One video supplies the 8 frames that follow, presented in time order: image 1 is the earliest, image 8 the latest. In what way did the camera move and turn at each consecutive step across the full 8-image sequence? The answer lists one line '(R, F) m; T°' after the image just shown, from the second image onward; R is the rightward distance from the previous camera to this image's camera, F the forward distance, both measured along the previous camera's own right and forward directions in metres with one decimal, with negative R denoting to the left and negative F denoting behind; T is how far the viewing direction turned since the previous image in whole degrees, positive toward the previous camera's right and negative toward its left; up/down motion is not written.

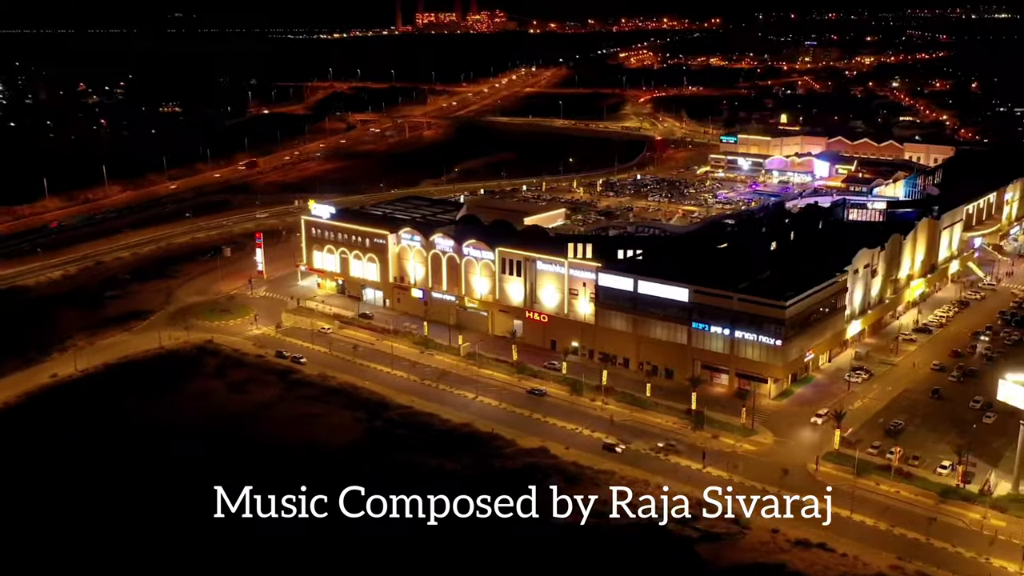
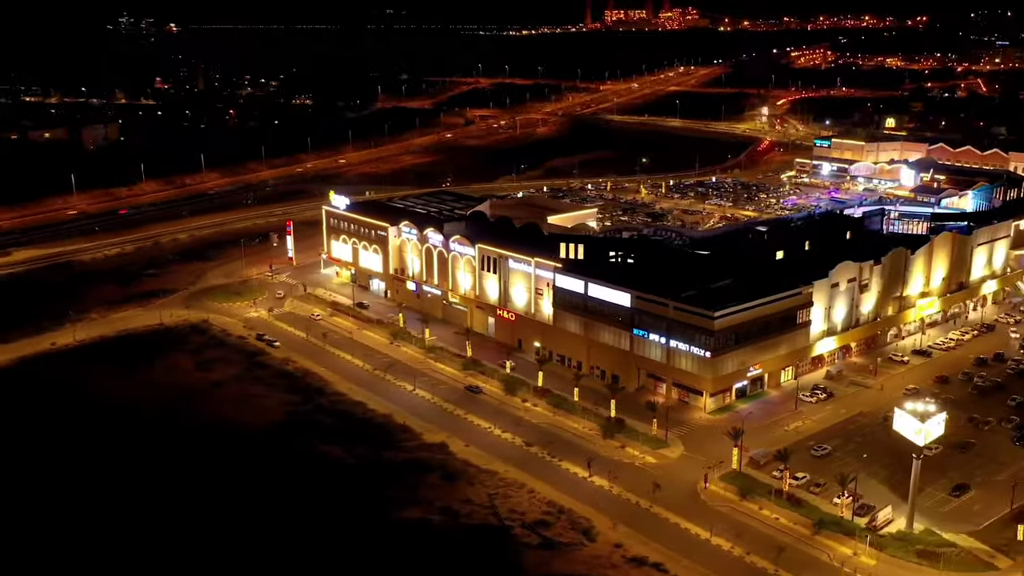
(+10.5, +0.9) m; -11°
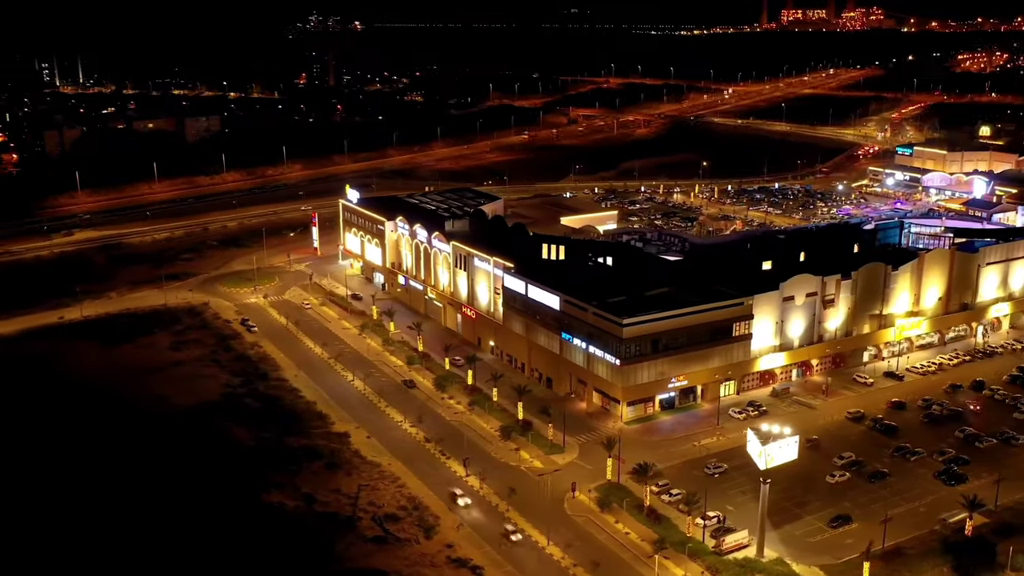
(+10.0, +0.7) m; -10°
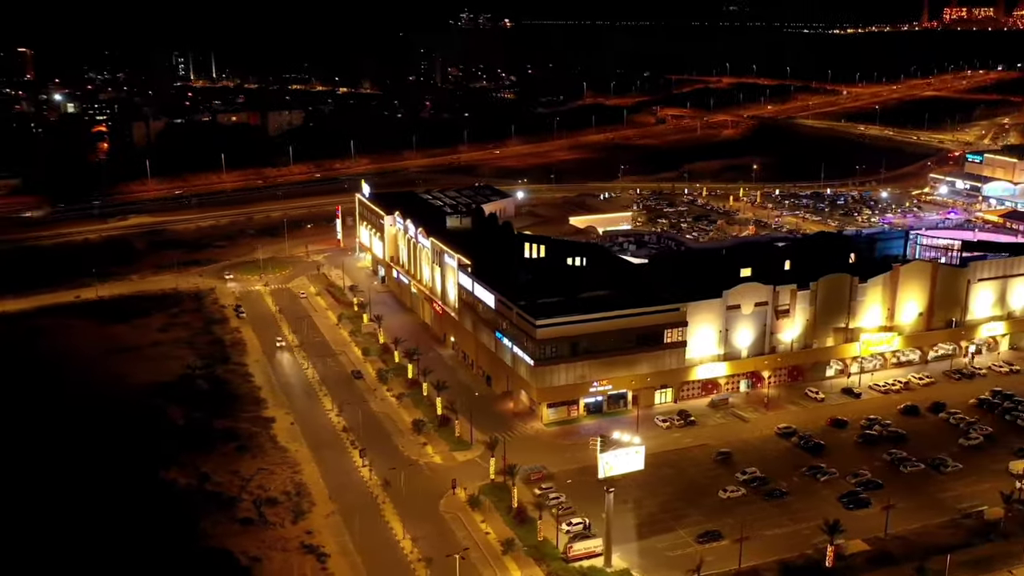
(+8.7, +0.4) m; -8°
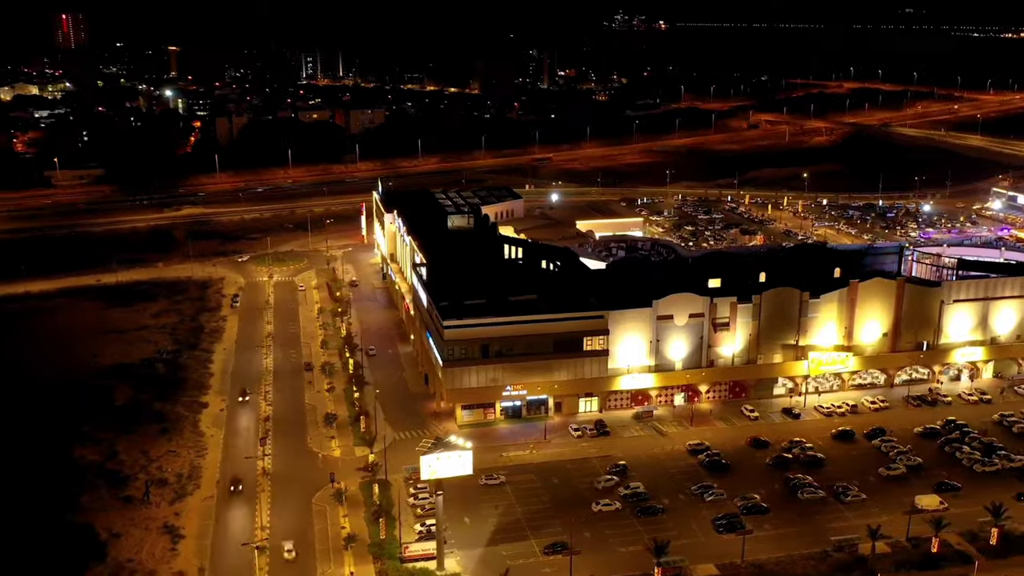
(+9.0, +0.7) m; -9°
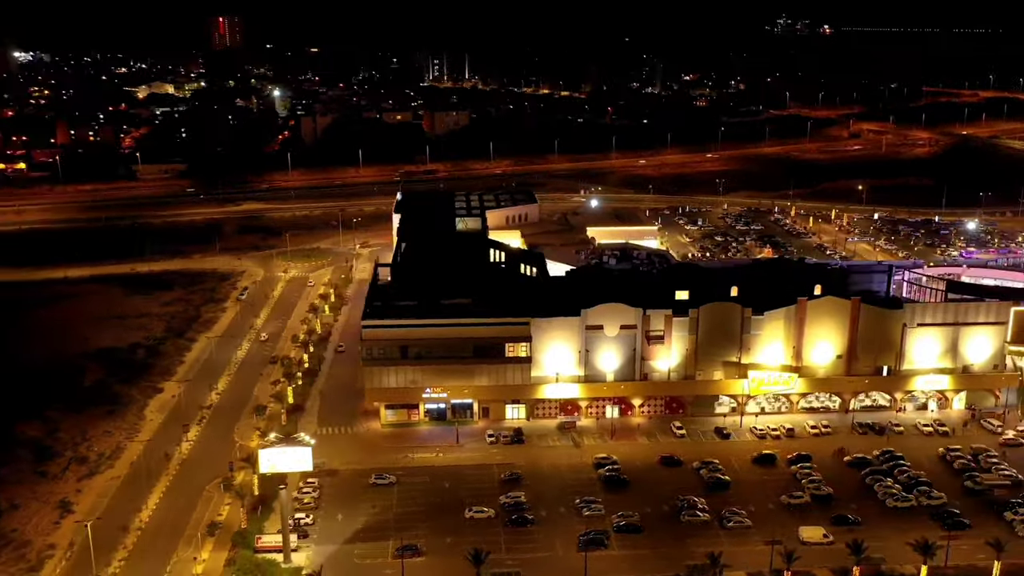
(+8.9, +0.7) m; -9°
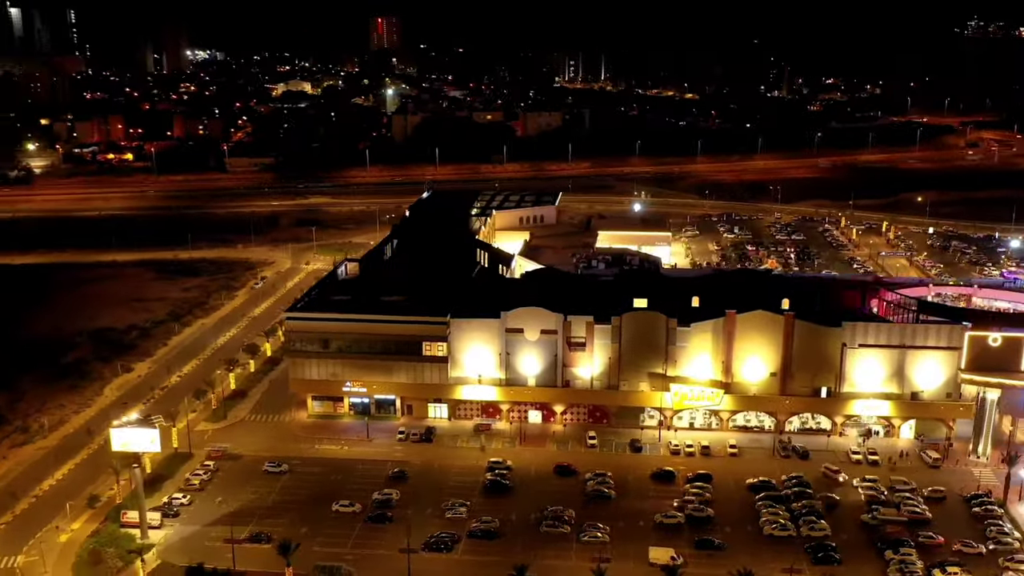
(+9.6, +0.9) m; -10°
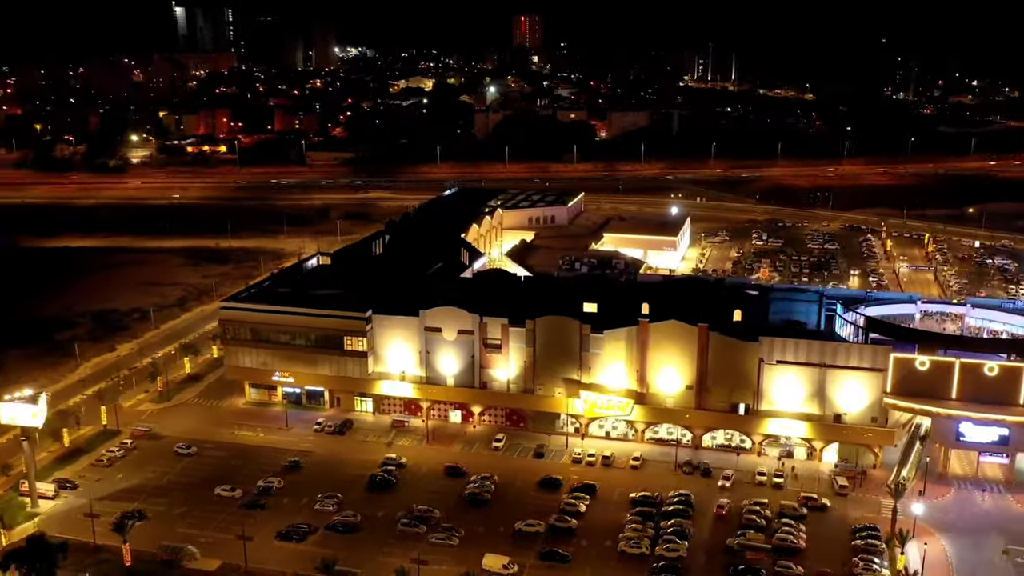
(+9.2, +0.9) m; -9°
